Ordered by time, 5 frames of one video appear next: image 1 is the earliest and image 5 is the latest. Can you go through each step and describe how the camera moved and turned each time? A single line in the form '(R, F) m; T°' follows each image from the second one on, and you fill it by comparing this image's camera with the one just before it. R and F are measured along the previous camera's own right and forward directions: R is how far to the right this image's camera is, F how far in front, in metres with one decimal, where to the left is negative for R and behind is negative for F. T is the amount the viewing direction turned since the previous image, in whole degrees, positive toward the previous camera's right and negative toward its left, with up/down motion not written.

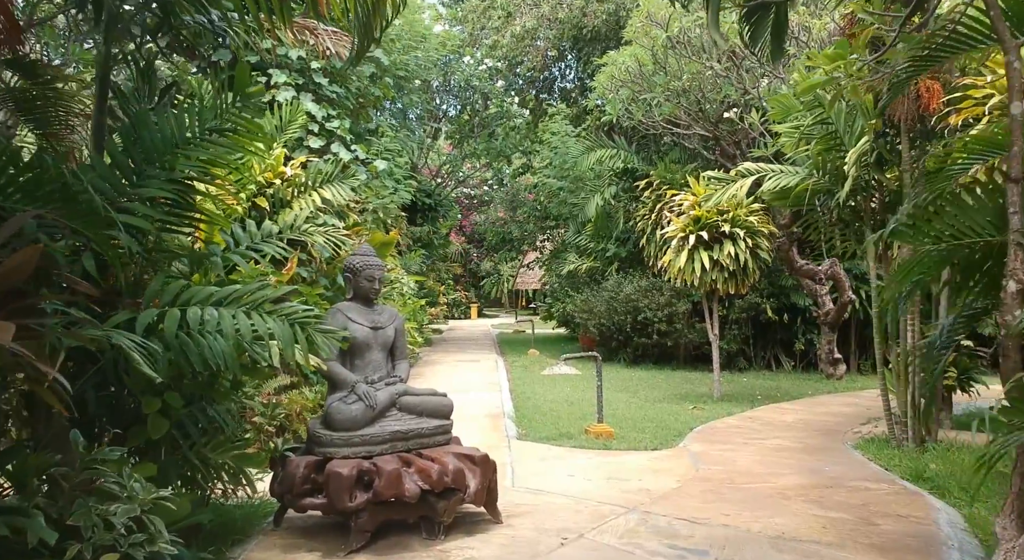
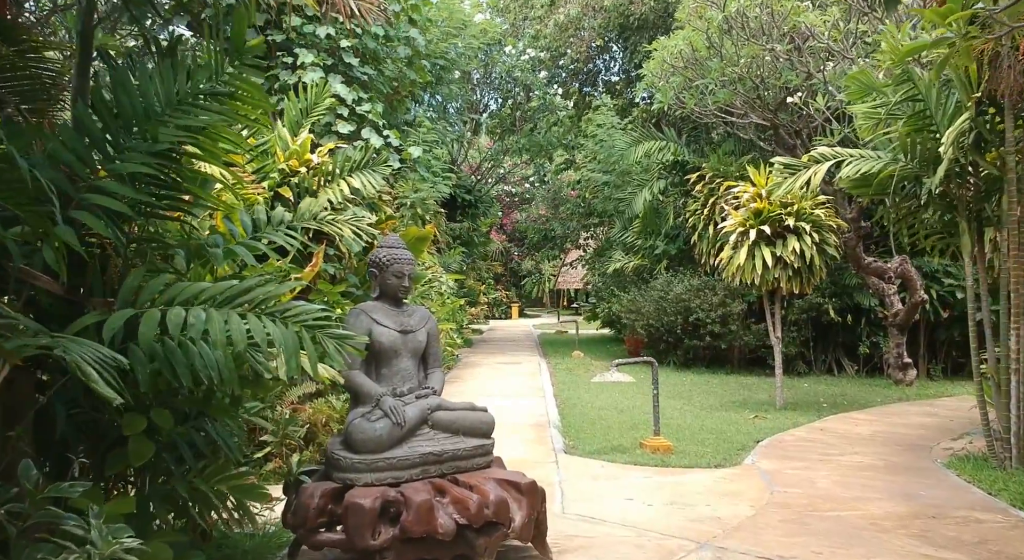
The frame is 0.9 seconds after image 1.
(0.0, +0.5) m; -3°
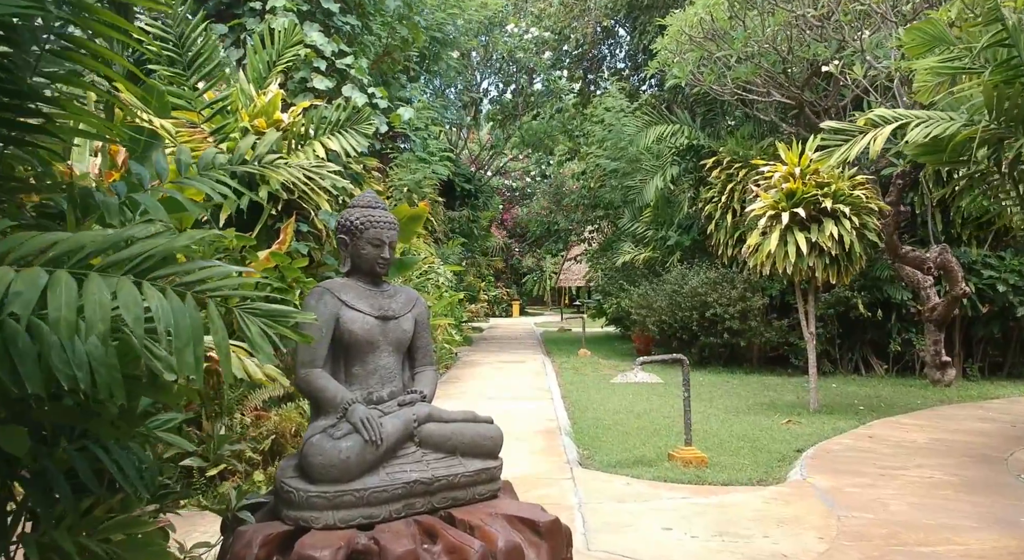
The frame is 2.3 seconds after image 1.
(0.0, +0.8) m; 0°
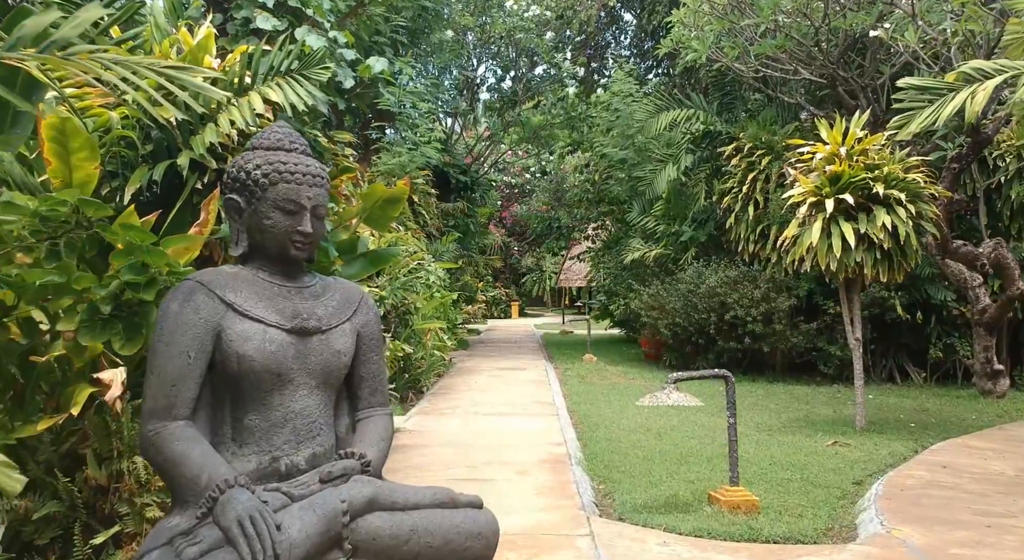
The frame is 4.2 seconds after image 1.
(0.0, +1.0) m; 0°
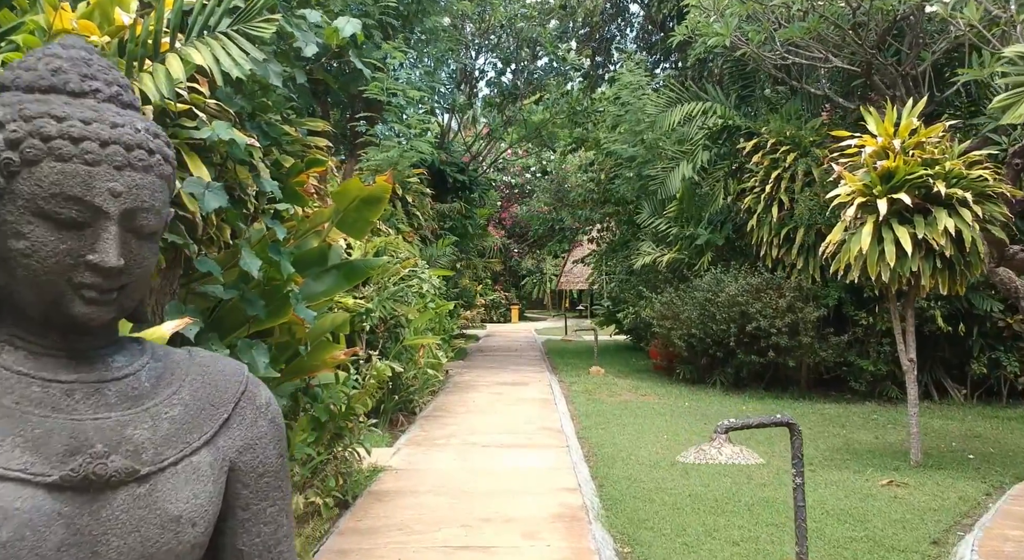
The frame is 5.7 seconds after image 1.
(0.0, +0.8) m; 0°
